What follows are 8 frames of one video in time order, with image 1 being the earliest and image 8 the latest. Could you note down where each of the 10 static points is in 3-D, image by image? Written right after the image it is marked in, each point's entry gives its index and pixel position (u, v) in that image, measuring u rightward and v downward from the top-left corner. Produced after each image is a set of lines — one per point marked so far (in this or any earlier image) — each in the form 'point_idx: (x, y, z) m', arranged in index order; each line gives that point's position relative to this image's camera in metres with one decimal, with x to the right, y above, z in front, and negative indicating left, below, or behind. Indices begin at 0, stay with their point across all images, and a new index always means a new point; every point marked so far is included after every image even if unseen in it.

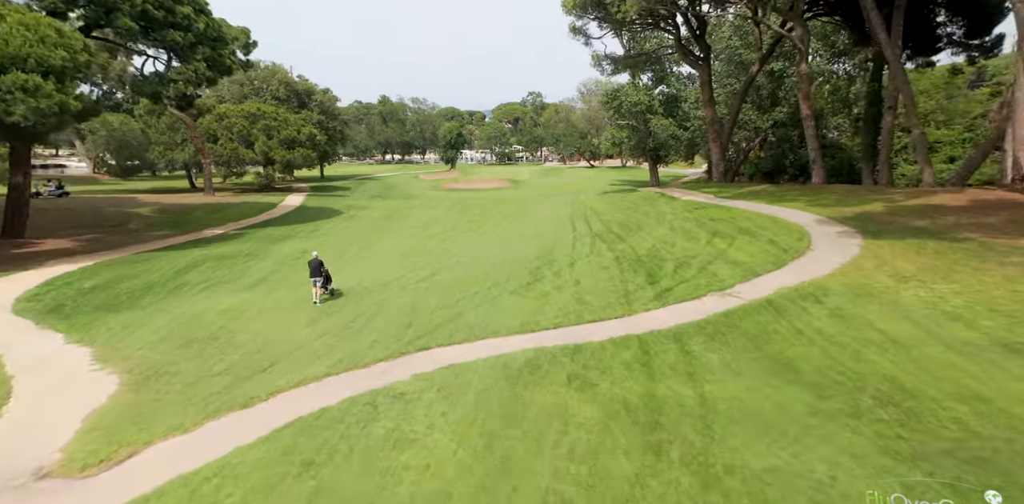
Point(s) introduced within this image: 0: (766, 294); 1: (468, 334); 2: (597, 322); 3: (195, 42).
0: (+4.1, -0.7, +7.9) m
1: (-0.7, -1.2, +7.3) m
2: (+1.4, -1.1, +7.8) m
3: (-10.7, +7.1, +16.3) m
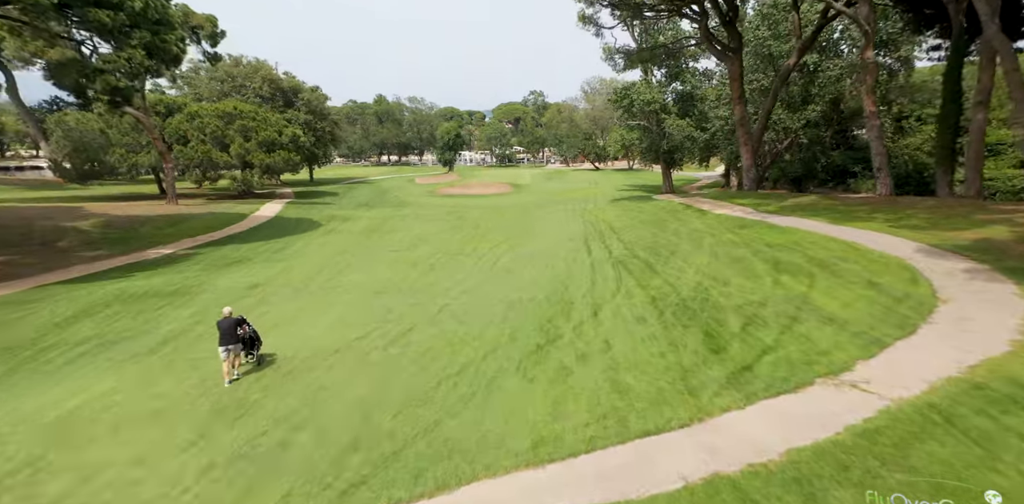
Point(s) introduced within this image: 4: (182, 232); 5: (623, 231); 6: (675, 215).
0: (+4.2, -1.4, +5.0) m
1: (-0.6, -2.0, +4.4) m
2: (+1.4, -1.9, +4.9) m
3: (-10.6, +6.4, +13.5) m
4: (-12.8, +0.8, +18.7) m
5: (+3.8, +0.6, +16.8) m
6: (+5.9, +1.3, +17.8) m
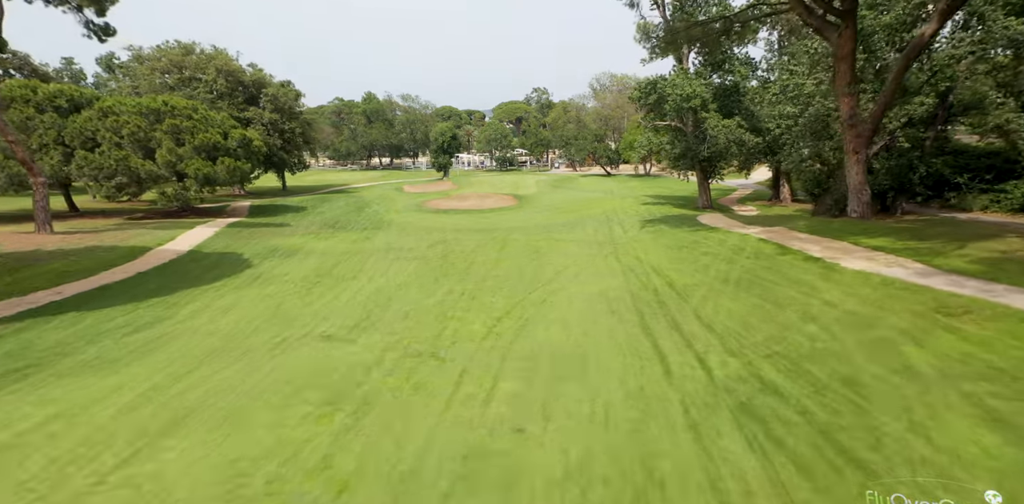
0: (+4.3, -3.0, -1.5) m
1: (-0.5, -3.6, -2.1) m
2: (+1.5, -3.5, -1.6) m
3: (-10.5, +4.7, +7.0) m
4: (-12.6, -0.9, +12.3) m
5: (+3.9, -1.0, +10.3) m
6: (+6.1, -0.4, +11.3) m
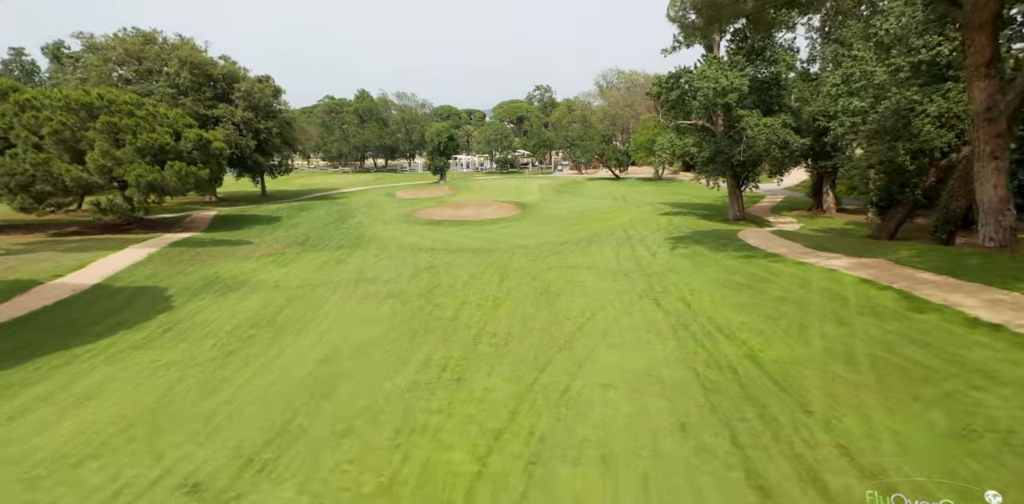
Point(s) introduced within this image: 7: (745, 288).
0: (+4.4, -4.0, -5.6) m
1: (-0.4, -4.5, -6.3) m
2: (+1.6, -4.4, -5.8) m
3: (-10.4, +3.8, +2.9) m
4: (-12.5, -1.8, +8.2) m
5: (+4.0, -2.0, +6.2) m
6: (+6.2, -1.4, +7.2) m
7: (+5.7, -0.8, +11.8) m
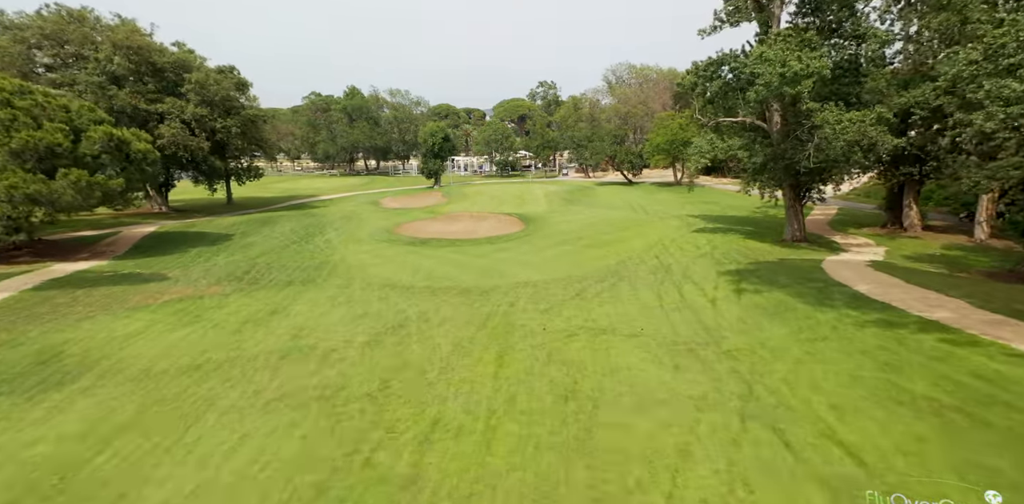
0: (+4.4, -5.2, -11.2) m
1: (-0.4, -5.8, -11.8) m
2: (+1.7, -5.7, -11.3) m
3: (-10.3, +2.5, -2.6) m
4: (-12.5, -3.1, +2.7) m
5: (+4.1, -3.2, +0.7) m
6: (+6.2, -2.6, +1.7) m
7: (+5.8, -2.1, +6.3) m
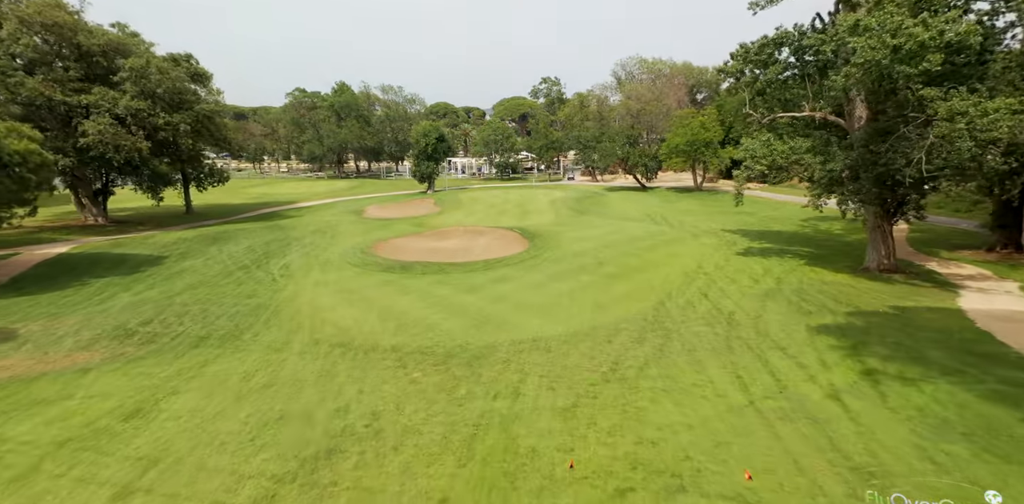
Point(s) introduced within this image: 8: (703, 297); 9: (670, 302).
0: (+4.5, -6.3, -16.4) m
1: (-0.3, -6.9, -17.0) m
2: (+1.7, -6.8, -16.5) m
3: (-10.2, +1.4, -7.8) m
4: (-12.4, -4.2, -2.5) m
5: (+4.2, -4.4, -4.5) m
6: (+6.3, -3.8, -3.5) m
7: (+5.9, -3.3, +1.1) m
8: (+6.4, -1.4, +16.3) m
9: (+5.2, -1.5, +15.8) m
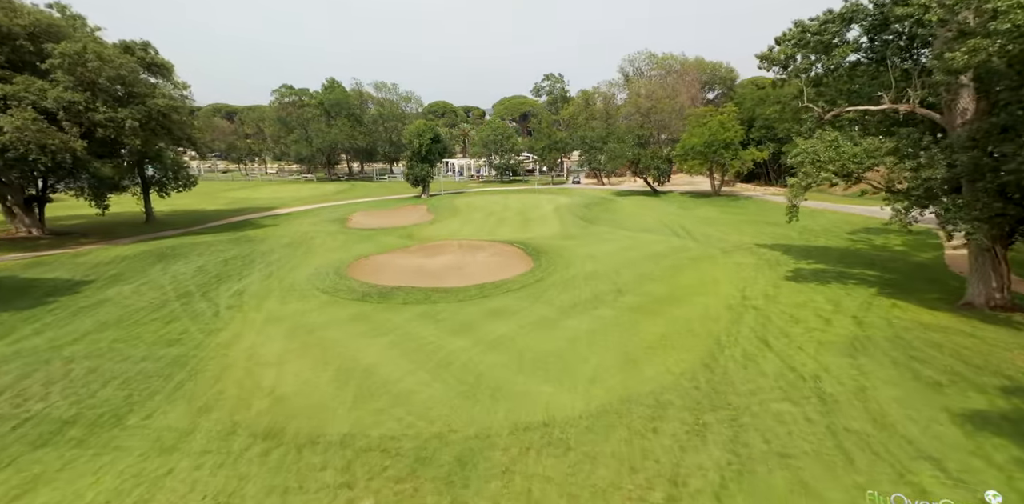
0: (+4.5, -7.2, -20.3) m
1: (-0.3, -7.7, -20.9) m
2: (+1.7, -7.6, -20.4) m
3: (-10.2, +0.6, -11.7) m
4: (-12.4, -5.0, -6.5) m
5: (+4.2, -5.2, -8.5) m
6: (+6.3, -4.6, -7.5) m
7: (+5.9, -4.1, -2.8) m
8: (+6.5, -2.3, +12.3) m
9: (+5.2, -2.4, +11.9) m
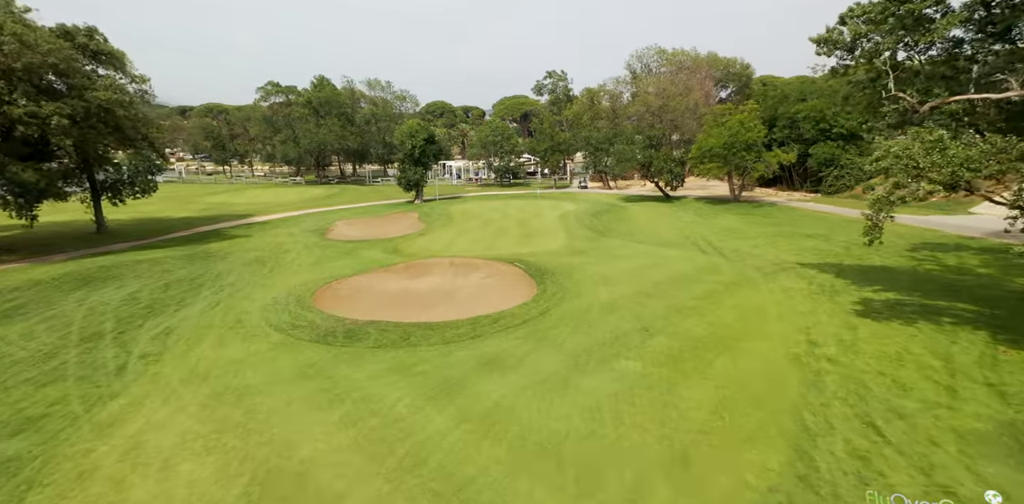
0: (+4.4, -7.9, -24.2) m
1: (-0.3, -8.4, -24.8) m
2: (+1.7, -8.4, -24.3) m
3: (-10.2, -0.2, -15.5) m
4: (-12.4, -5.8, -10.3) m
5: (+4.2, -6.0, -12.3) m
6: (+6.3, -5.4, -11.3) m
7: (+5.9, -4.9, -6.7) m
8: (+6.5, -3.1, +8.5) m
9: (+5.2, -3.3, +8.1) m
